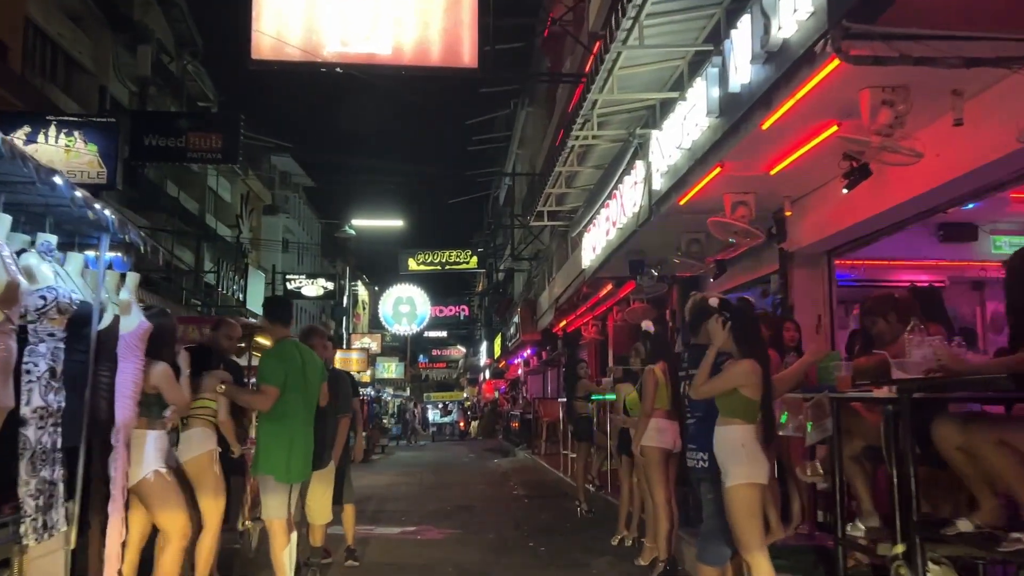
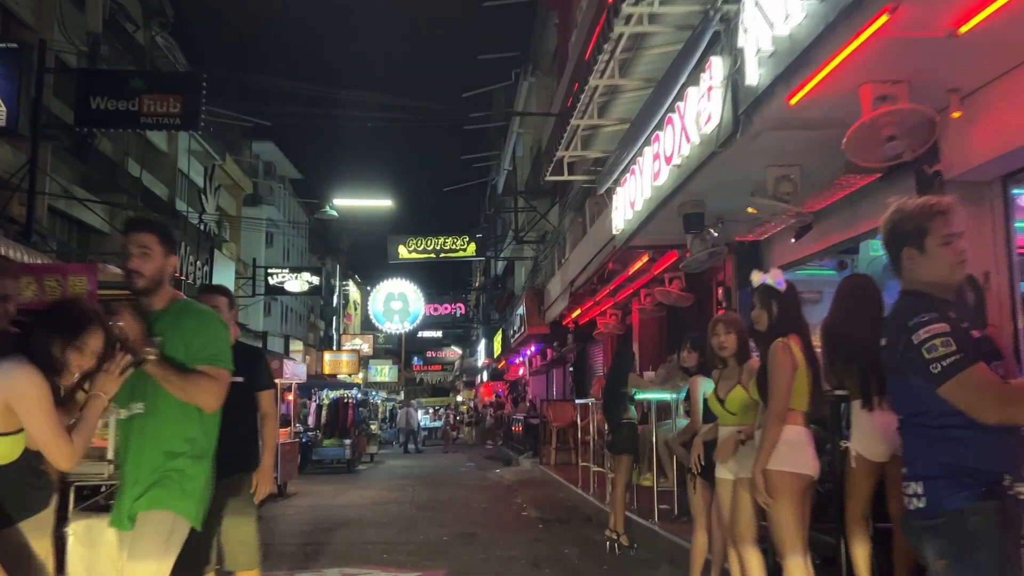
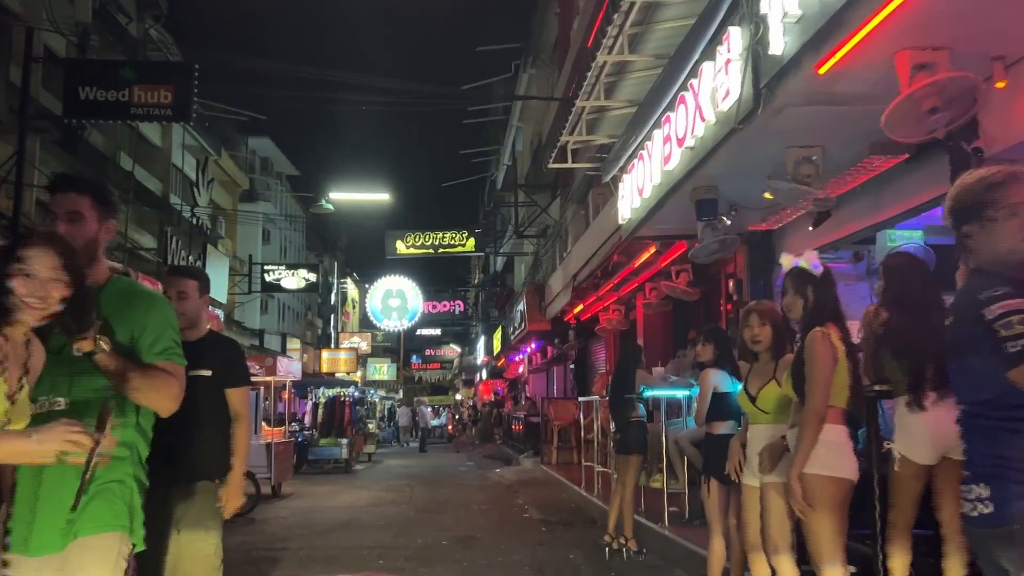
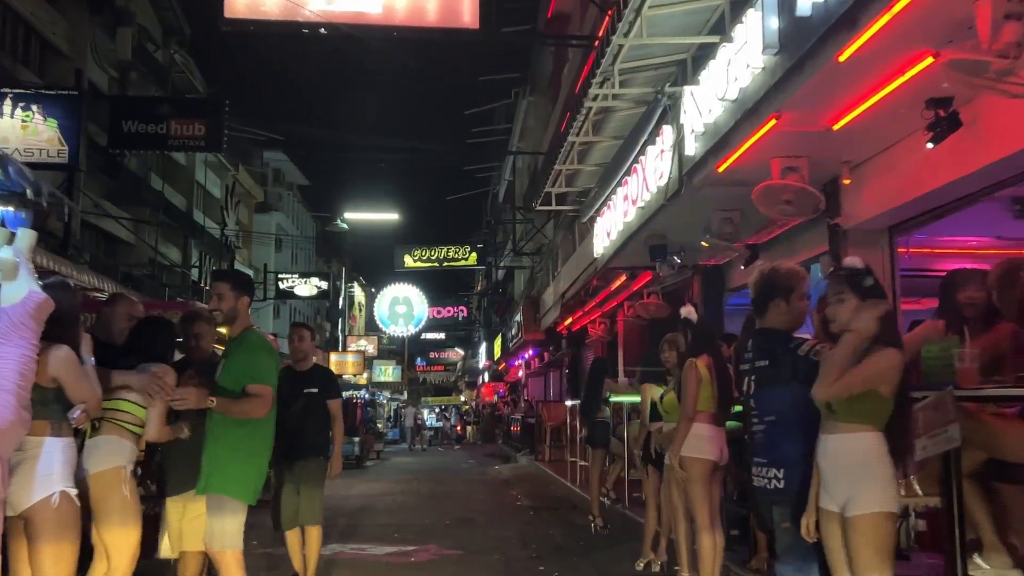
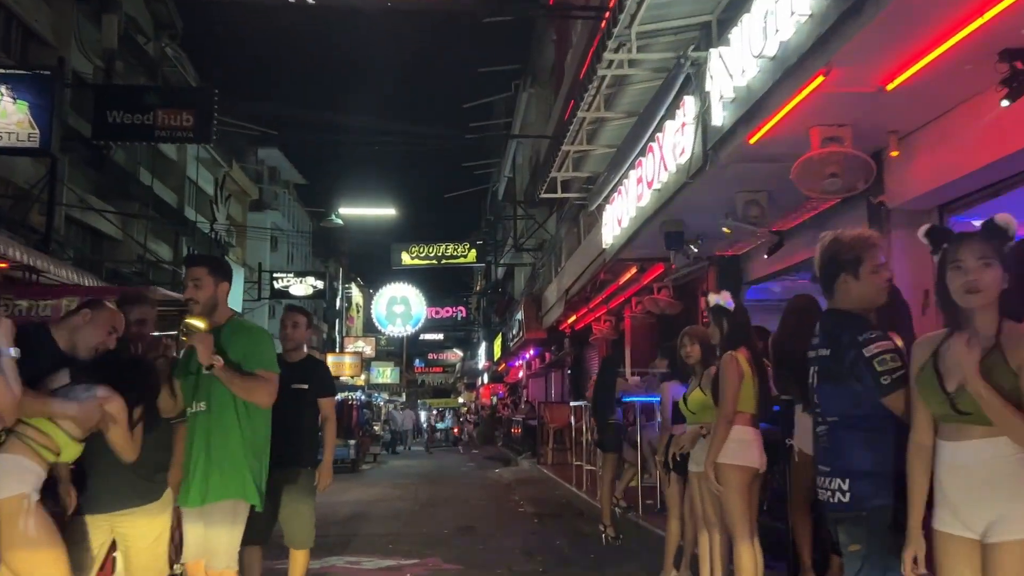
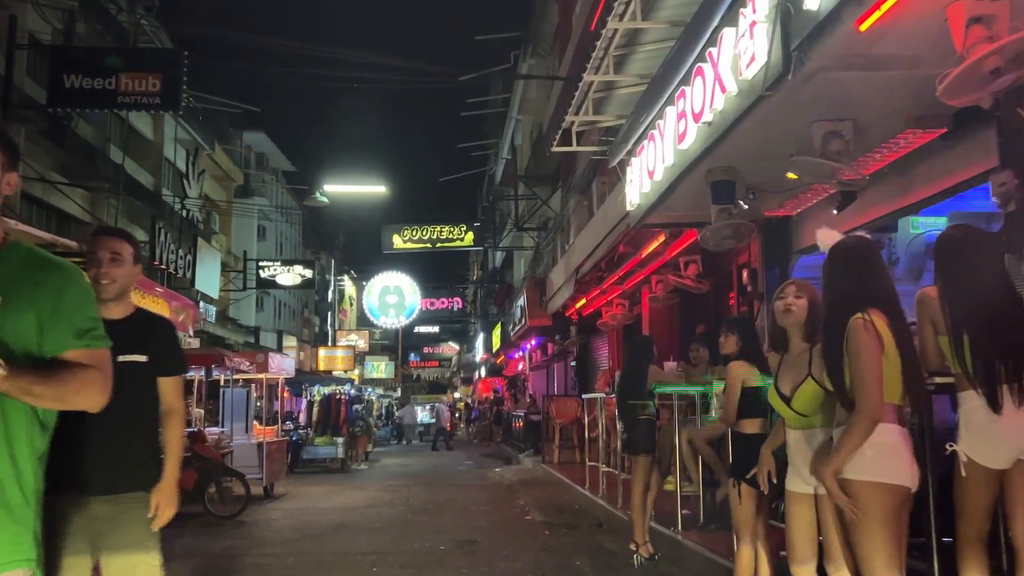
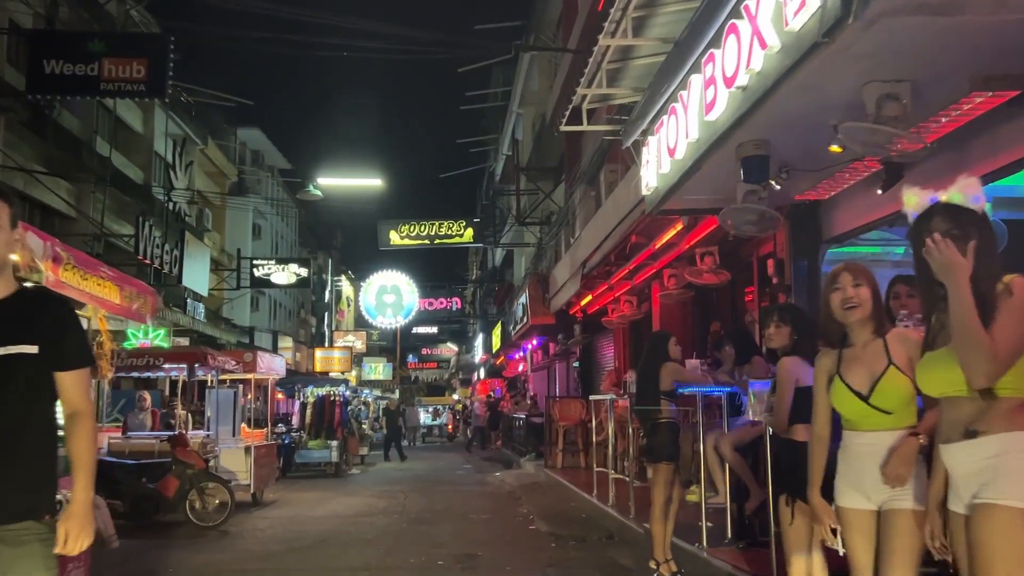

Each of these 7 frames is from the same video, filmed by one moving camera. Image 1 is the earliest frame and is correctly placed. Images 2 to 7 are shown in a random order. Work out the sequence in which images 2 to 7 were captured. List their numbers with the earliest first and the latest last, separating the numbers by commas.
4, 5, 2, 3, 6, 7
